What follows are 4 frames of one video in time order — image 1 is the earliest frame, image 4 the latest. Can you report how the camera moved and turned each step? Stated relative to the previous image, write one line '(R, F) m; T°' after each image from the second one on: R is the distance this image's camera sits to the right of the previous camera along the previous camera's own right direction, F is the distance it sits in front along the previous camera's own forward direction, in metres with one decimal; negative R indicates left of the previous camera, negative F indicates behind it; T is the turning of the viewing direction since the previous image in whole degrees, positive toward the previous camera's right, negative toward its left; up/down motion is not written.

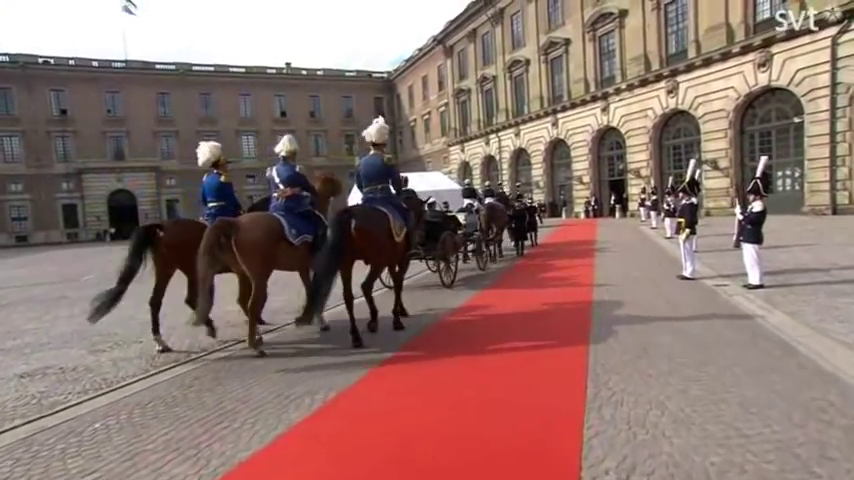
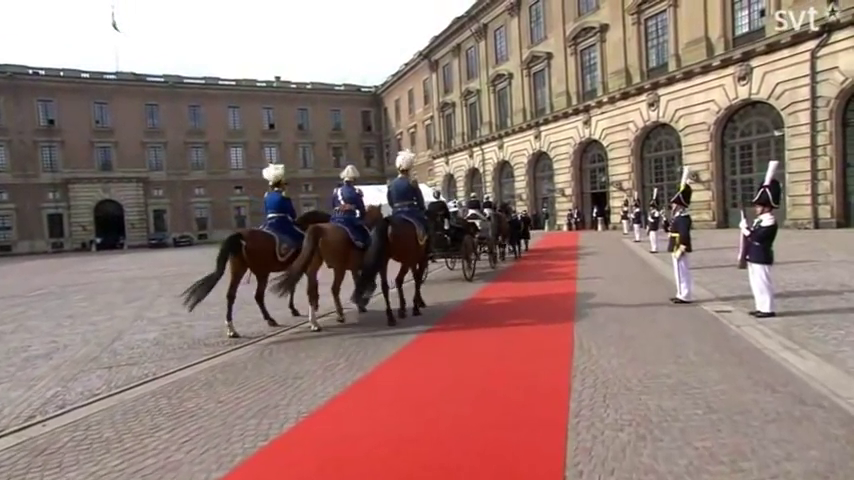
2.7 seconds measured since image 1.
(+0.4, +1.3) m; +2°
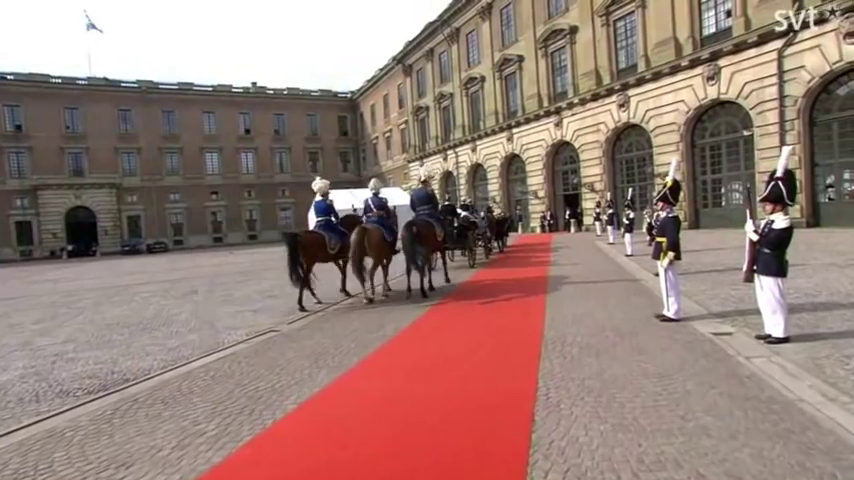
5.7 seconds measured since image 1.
(+0.5, +1.5) m; +3°
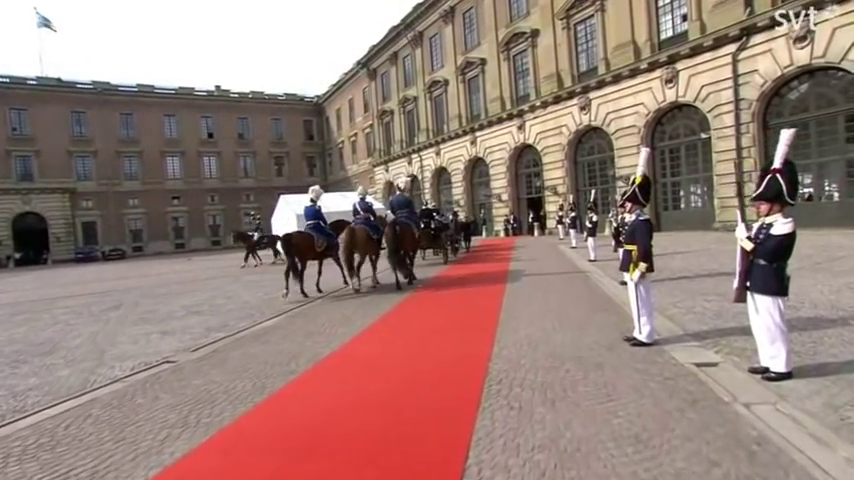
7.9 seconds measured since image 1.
(+0.5, +1.3) m; +3°
